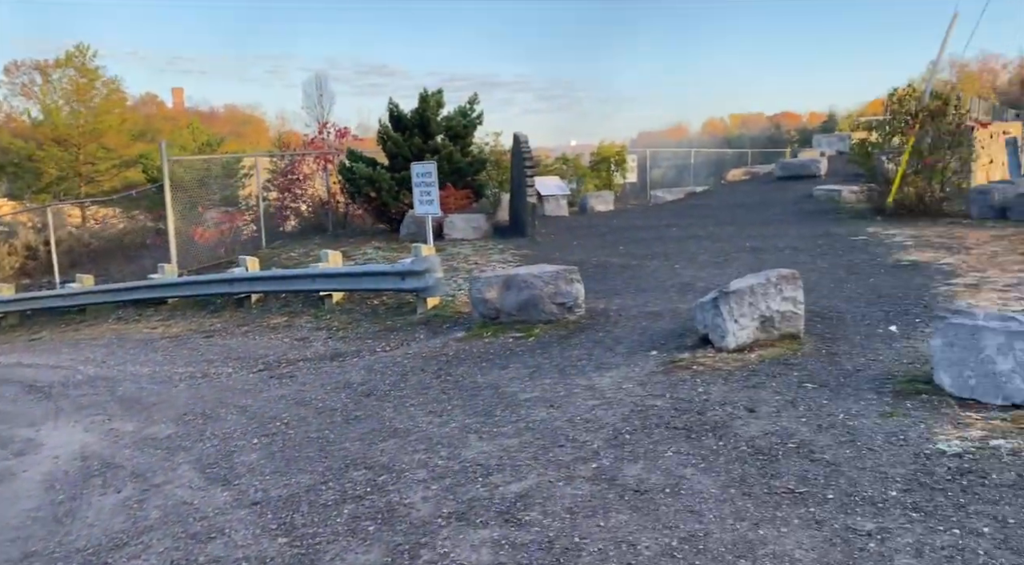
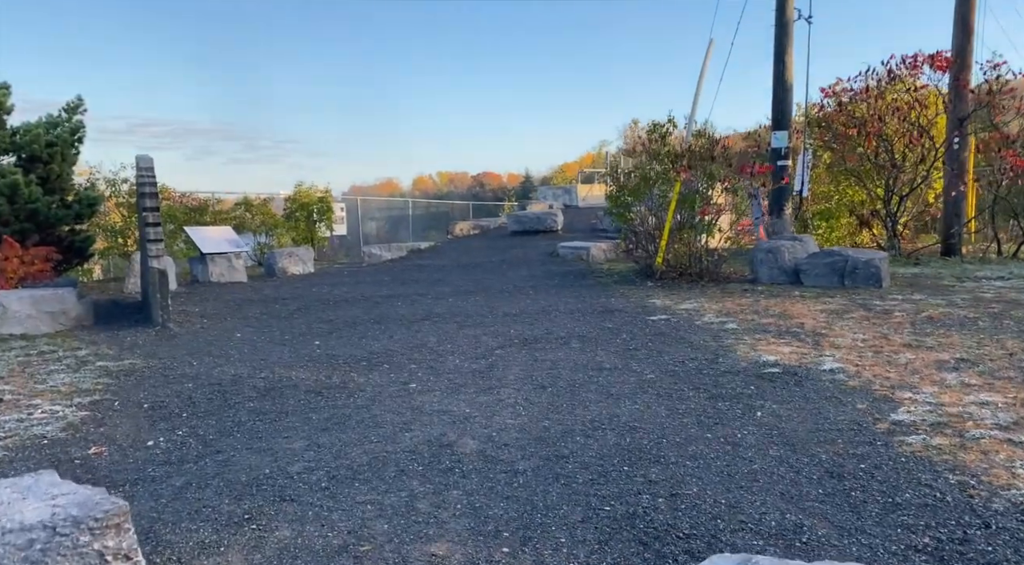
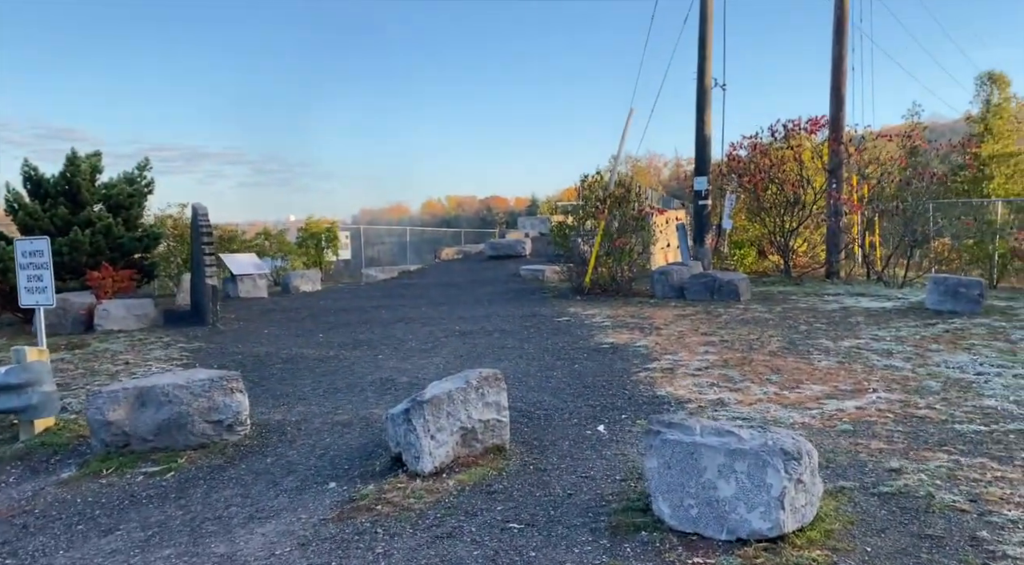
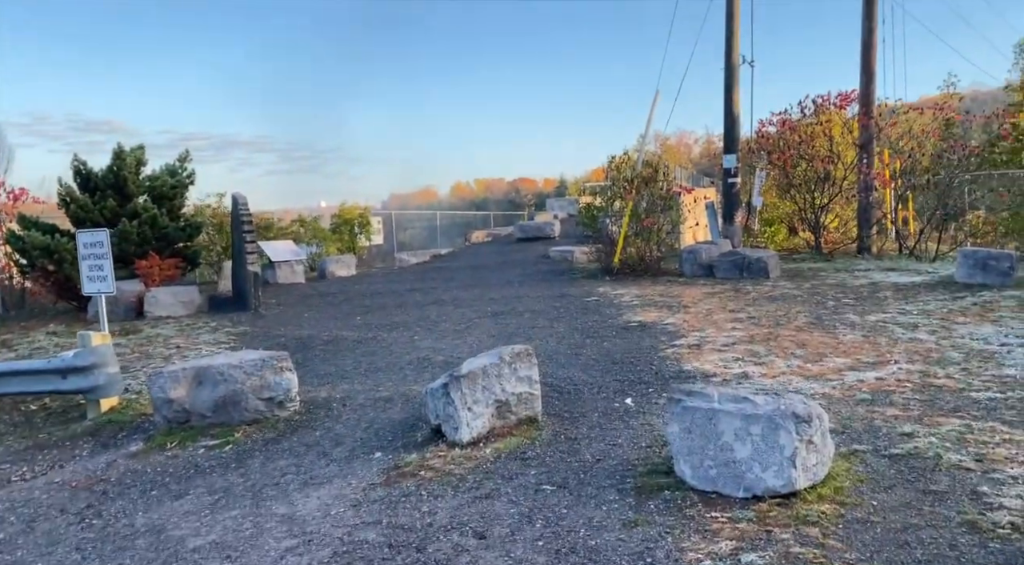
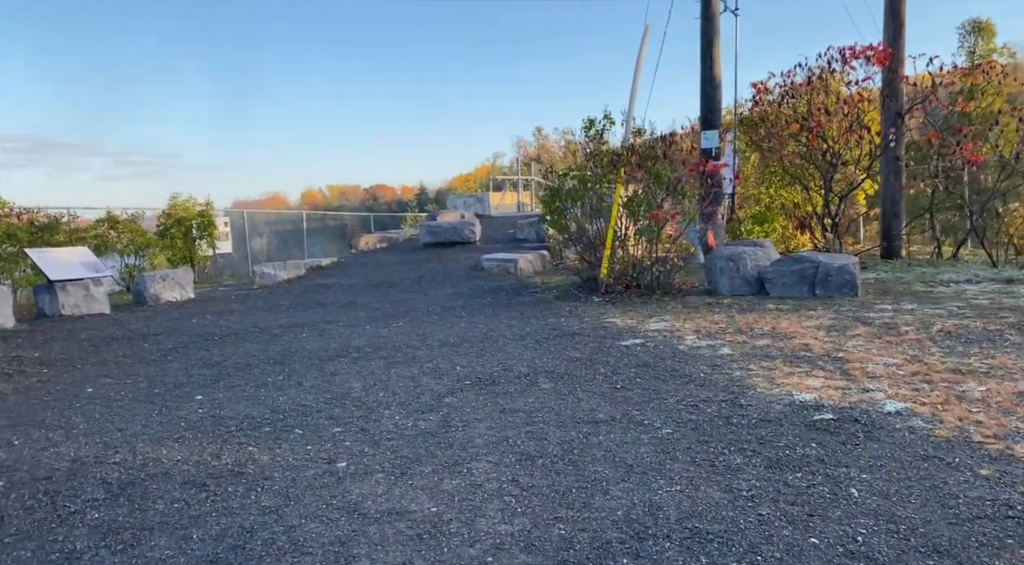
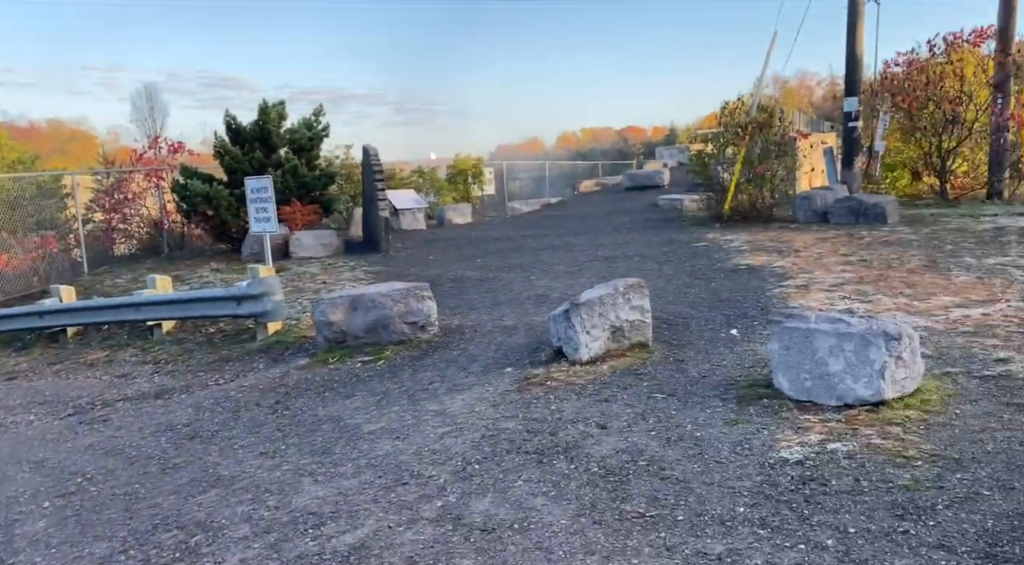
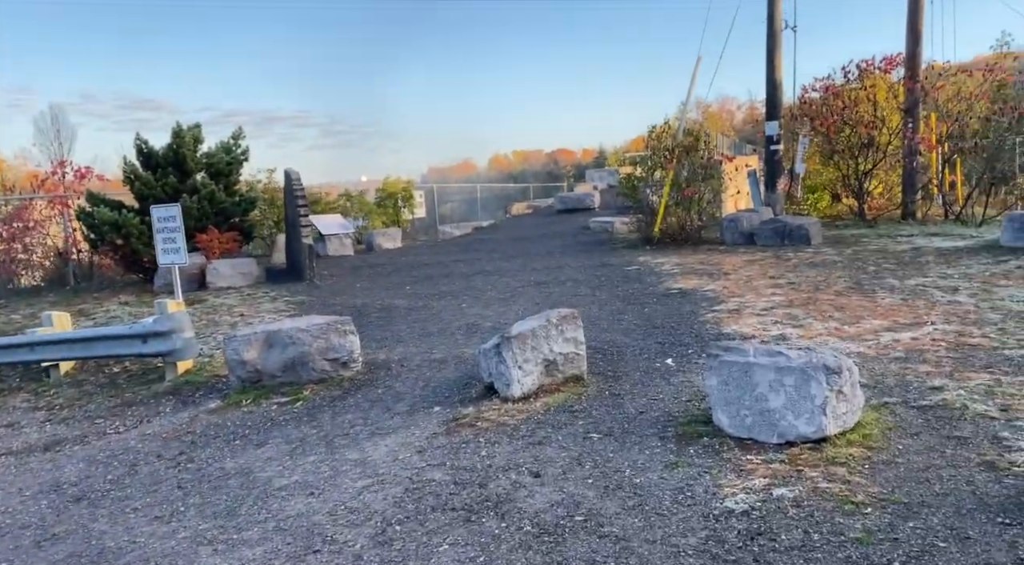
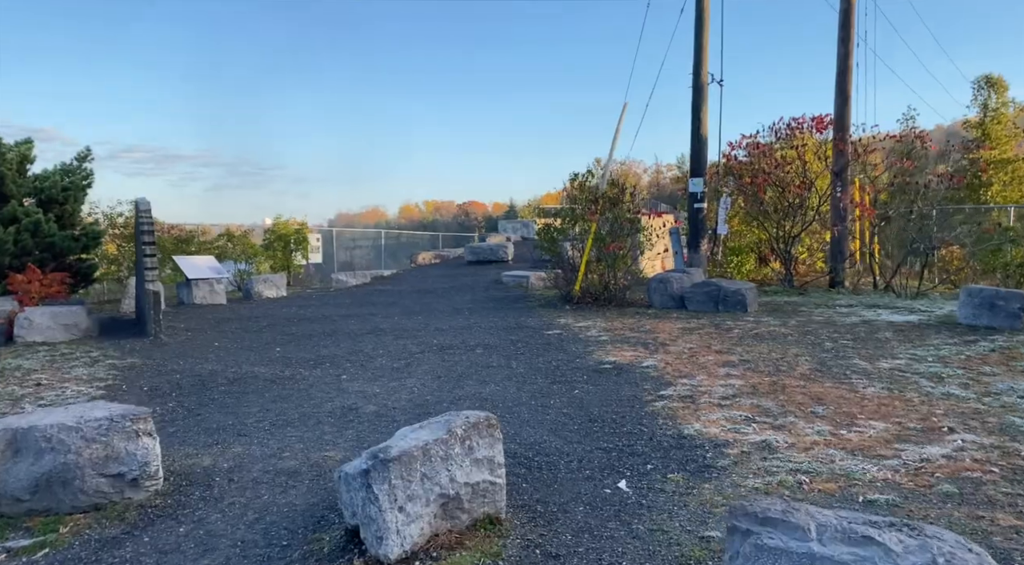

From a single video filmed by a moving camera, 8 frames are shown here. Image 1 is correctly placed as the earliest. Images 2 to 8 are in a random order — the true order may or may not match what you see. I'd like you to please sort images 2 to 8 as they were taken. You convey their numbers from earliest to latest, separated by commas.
6, 7, 4, 3, 8, 2, 5
